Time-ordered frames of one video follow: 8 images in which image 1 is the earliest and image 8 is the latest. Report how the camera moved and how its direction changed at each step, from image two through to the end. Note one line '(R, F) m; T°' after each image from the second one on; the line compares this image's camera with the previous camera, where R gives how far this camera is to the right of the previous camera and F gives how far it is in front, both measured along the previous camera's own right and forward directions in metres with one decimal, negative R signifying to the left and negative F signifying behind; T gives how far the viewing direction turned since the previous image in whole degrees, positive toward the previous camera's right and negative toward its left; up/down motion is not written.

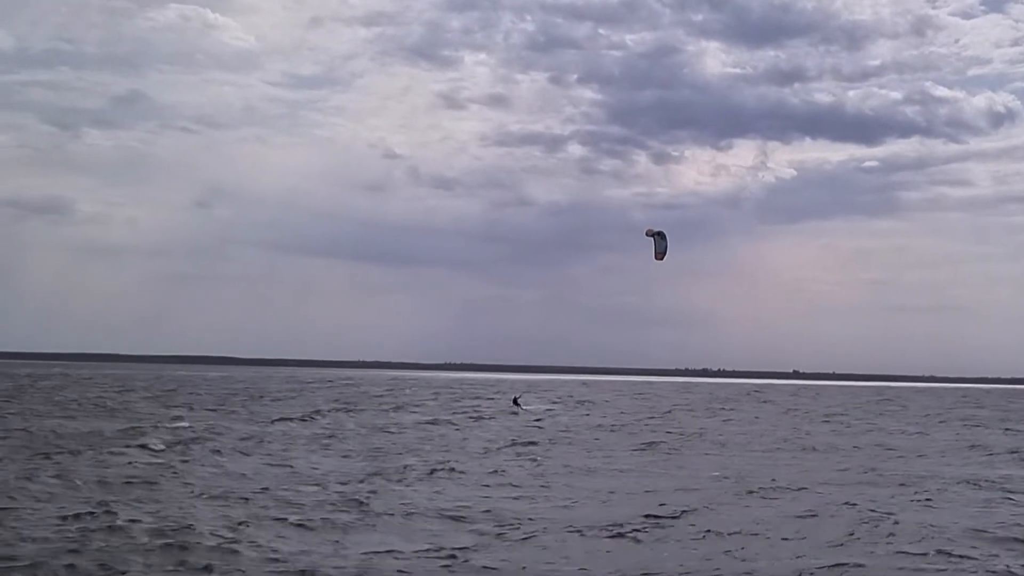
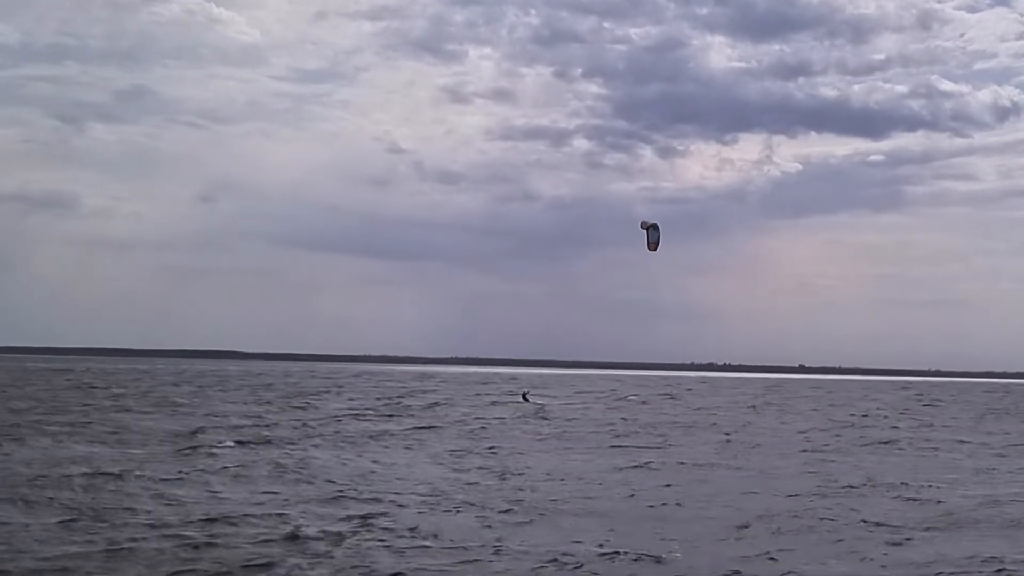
(-0.7, -0.5) m; 0°
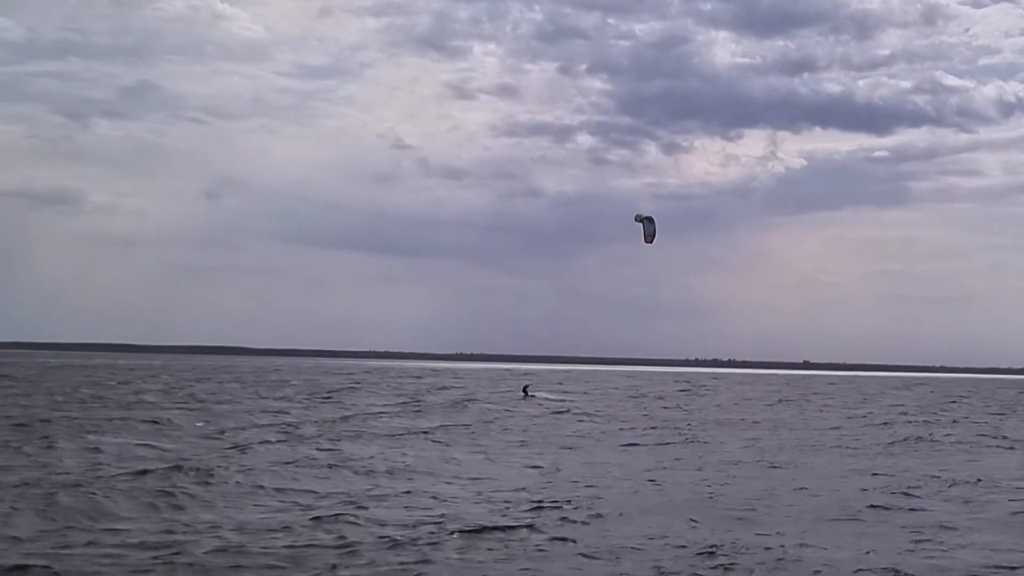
(-0.4, -0.5) m; 0°
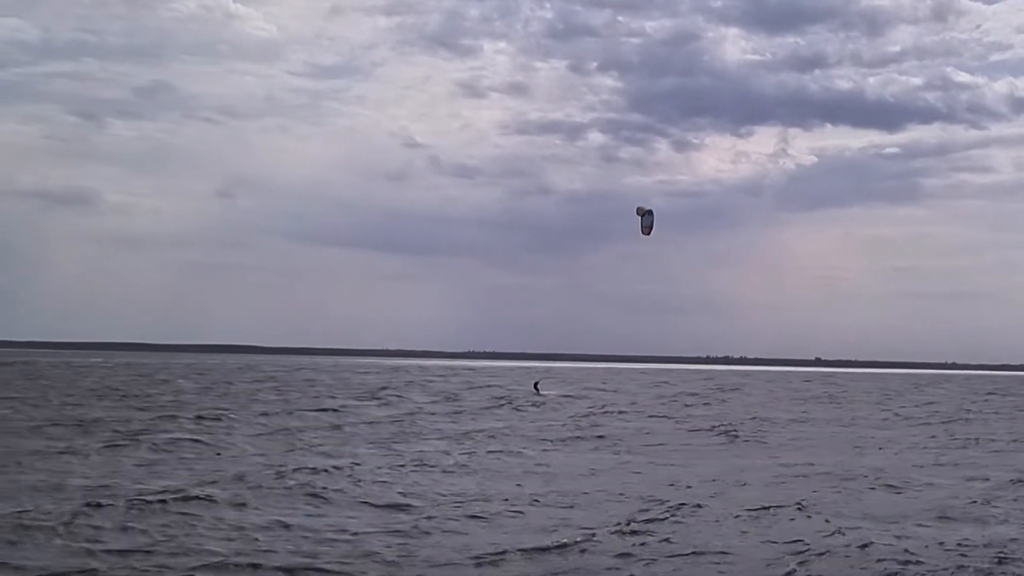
(+0.6, -1.2) m; -1°
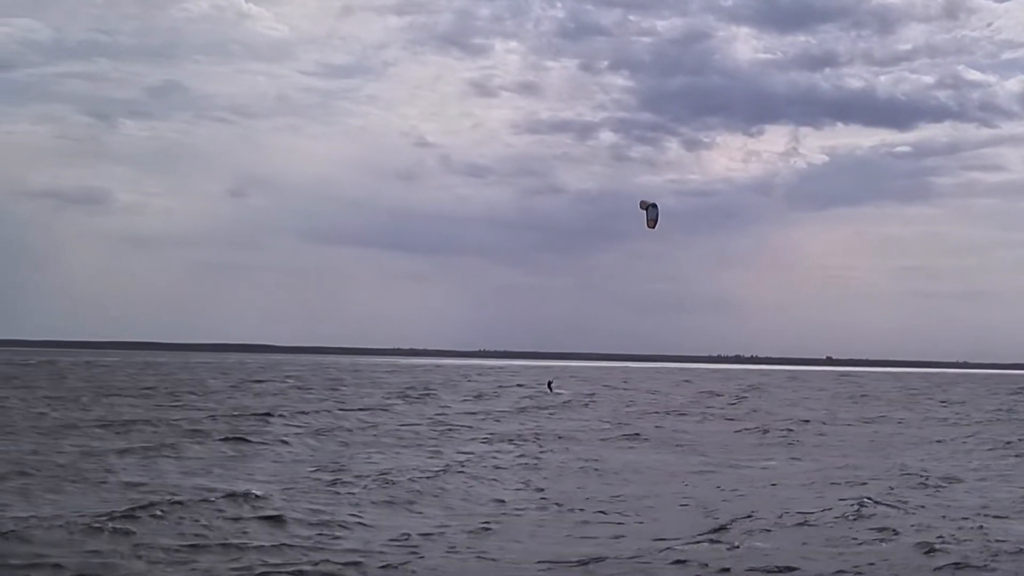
(-0.3, -1.0) m; -1°
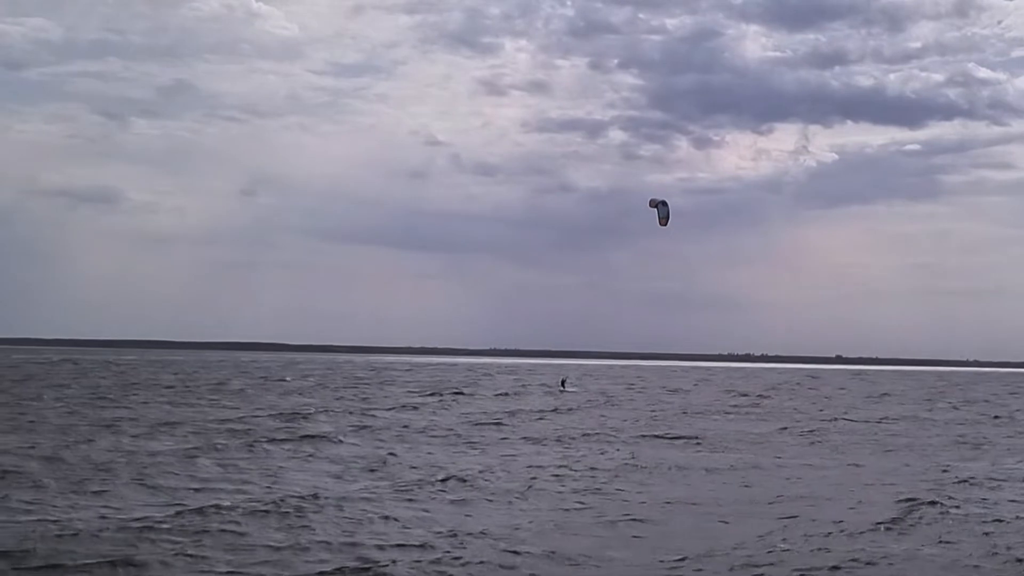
(-0.2, -1.2) m; -1°
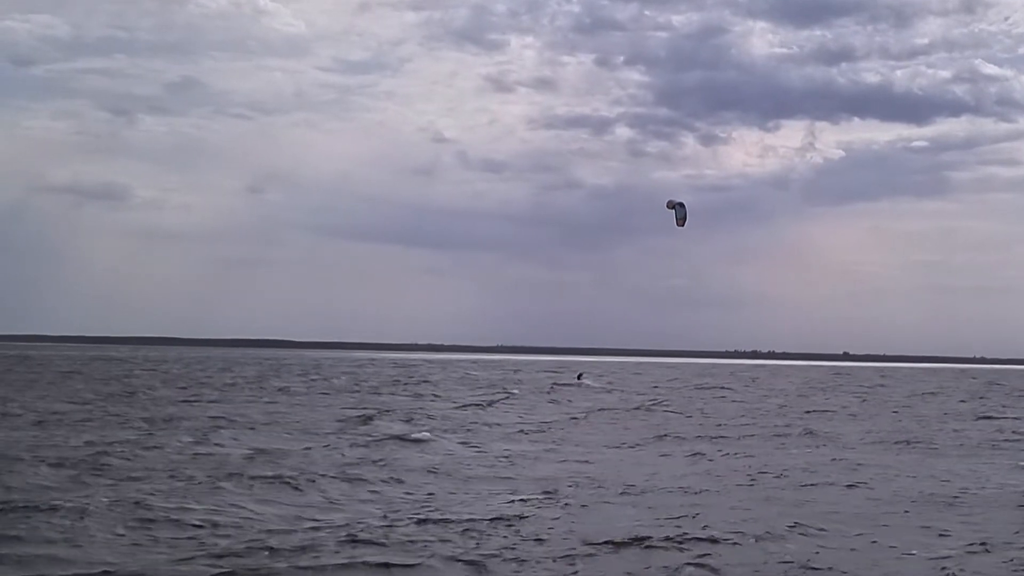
(-0.5, -0.7) m; 0°
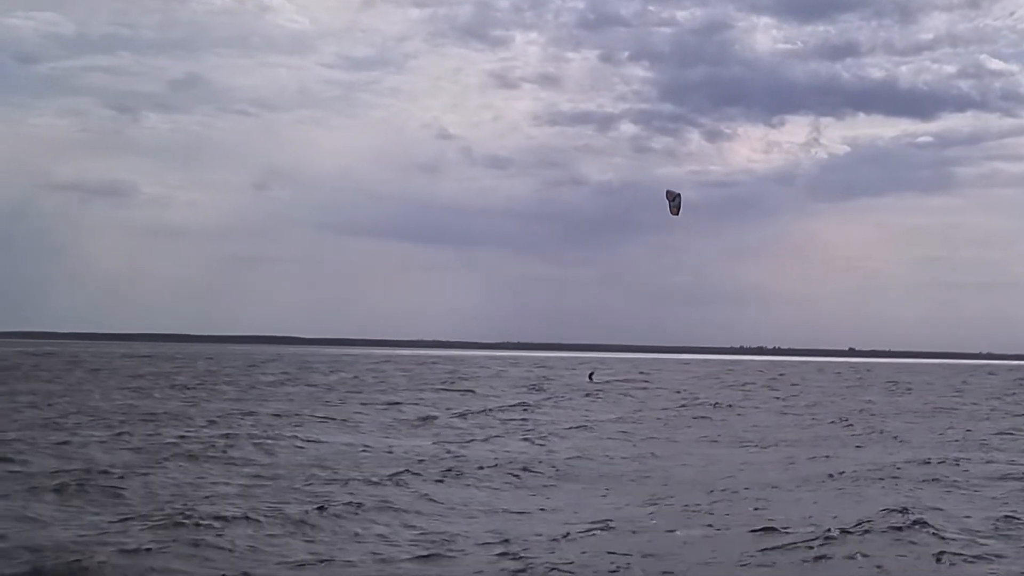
(-0.5, -0.5) m; 0°
